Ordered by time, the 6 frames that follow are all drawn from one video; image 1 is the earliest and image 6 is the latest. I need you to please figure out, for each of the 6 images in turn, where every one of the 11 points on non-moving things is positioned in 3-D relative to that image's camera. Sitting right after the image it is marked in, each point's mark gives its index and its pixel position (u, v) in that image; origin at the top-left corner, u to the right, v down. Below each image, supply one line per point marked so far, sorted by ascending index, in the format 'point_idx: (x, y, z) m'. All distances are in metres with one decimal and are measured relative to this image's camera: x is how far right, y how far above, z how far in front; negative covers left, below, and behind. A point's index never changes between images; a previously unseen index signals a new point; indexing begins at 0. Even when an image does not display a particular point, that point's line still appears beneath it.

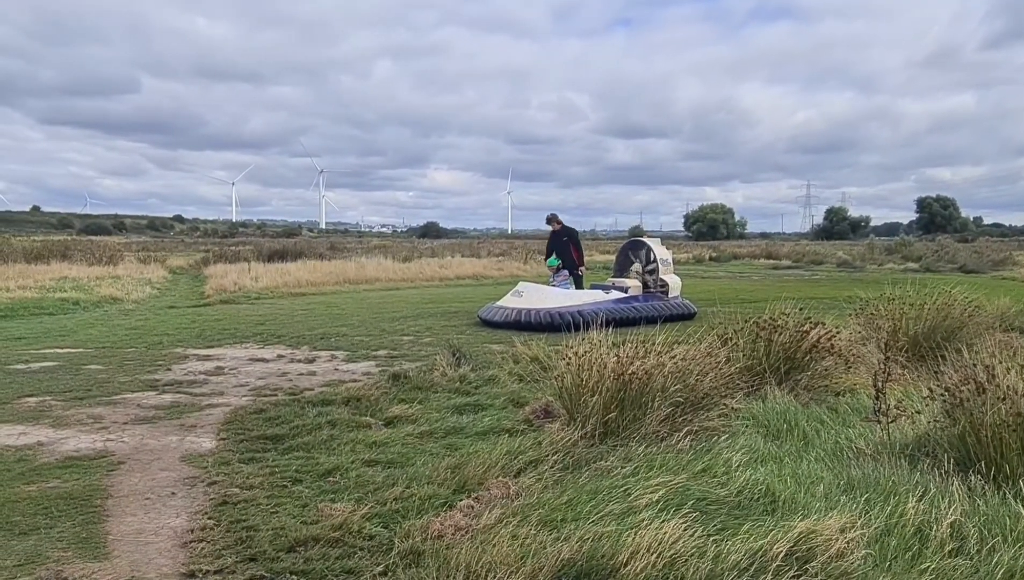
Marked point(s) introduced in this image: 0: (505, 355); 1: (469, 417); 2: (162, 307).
0: (0.0, -0.7, +8.0) m
1: (-0.3, -0.9, +5.5) m
2: (-6.5, -0.3, +14.2) m
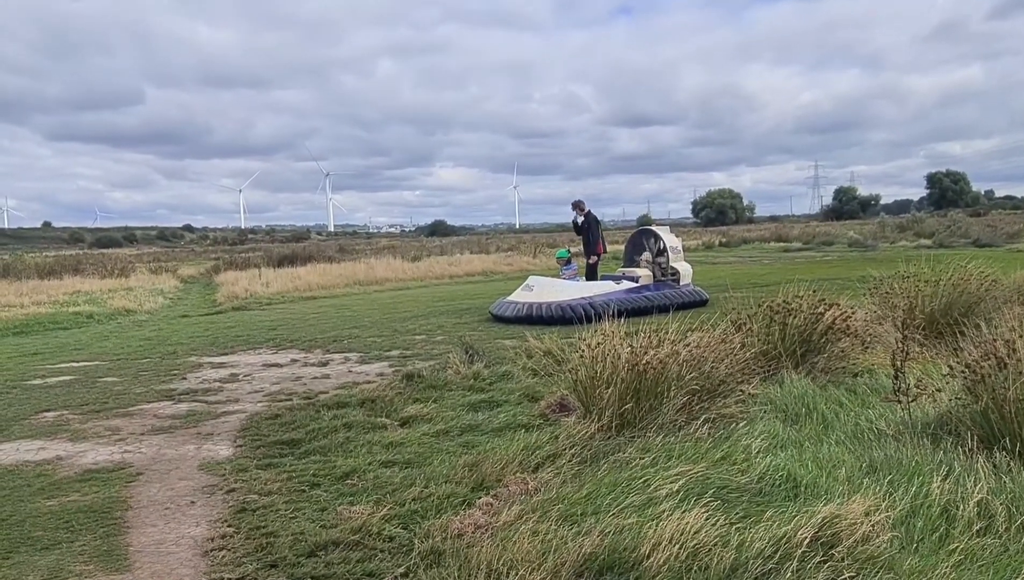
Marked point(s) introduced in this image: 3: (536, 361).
0: (+0.1, -0.7, +8.0) m
1: (-0.2, -0.9, +5.4) m
2: (-6.3, -0.5, +14.3) m
3: (+0.2, -0.7, +7.2) m
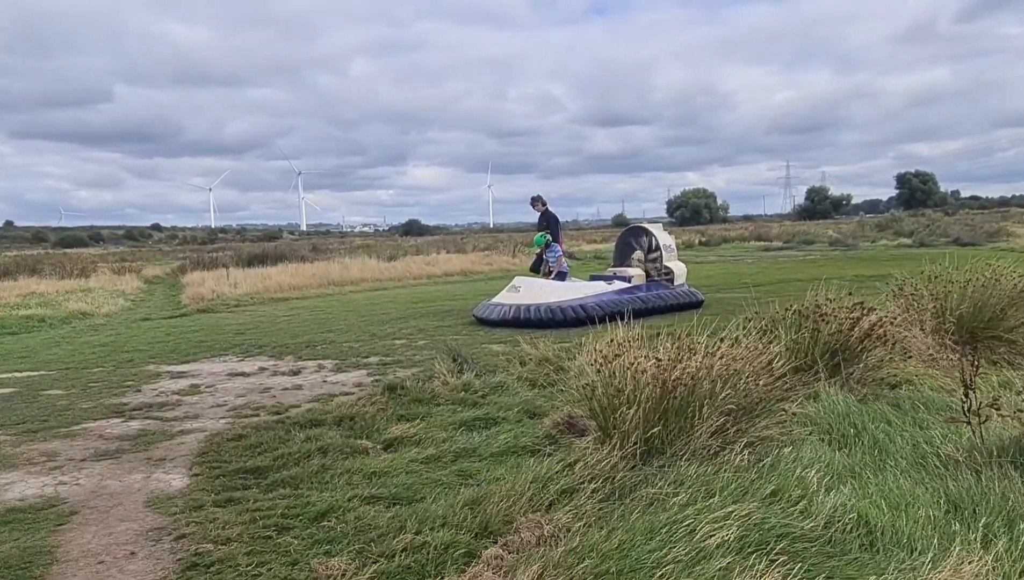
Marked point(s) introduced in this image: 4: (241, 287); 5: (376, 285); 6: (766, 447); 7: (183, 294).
0: (0.0, -0.7, +7.3) m
1: (-0.2, -0.9, +4.7) m
2: (-6.6, -0.5, +13.4) m
3: (+0.2, -0.7, +6.5) m
4: (-5.9, +0.1, +16.7) m
5: (-3.1, +0.1, +17.5) m
6: (+1.3, -0.8, +3.8) m
7: (-7.3, -0.1, +16.9) m
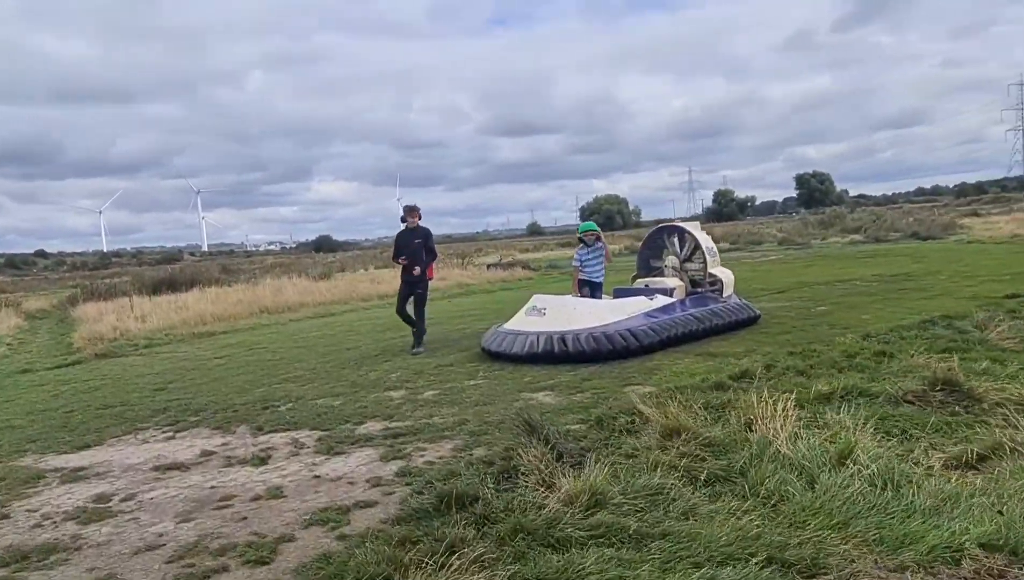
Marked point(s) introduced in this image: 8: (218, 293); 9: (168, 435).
0: (+0.7, -0.9, +4.8) m
1: (+0.7, -1.1, +2.2) m
2: (-6.7, -1.1, +10.1) m
3: (+0.9, -0.9, +4.0) m
4: (-6.4, -0.5, +13.5) m
5: (-3.7, -0.4, +14.6) m
6: (+2.3, -0.9, +1.5) m
7: (-7.8, -0.8, +13.5) m
8: (-7.0, -0.1, +18.1) m
9: (-2.8, -1.2, +6.2) m
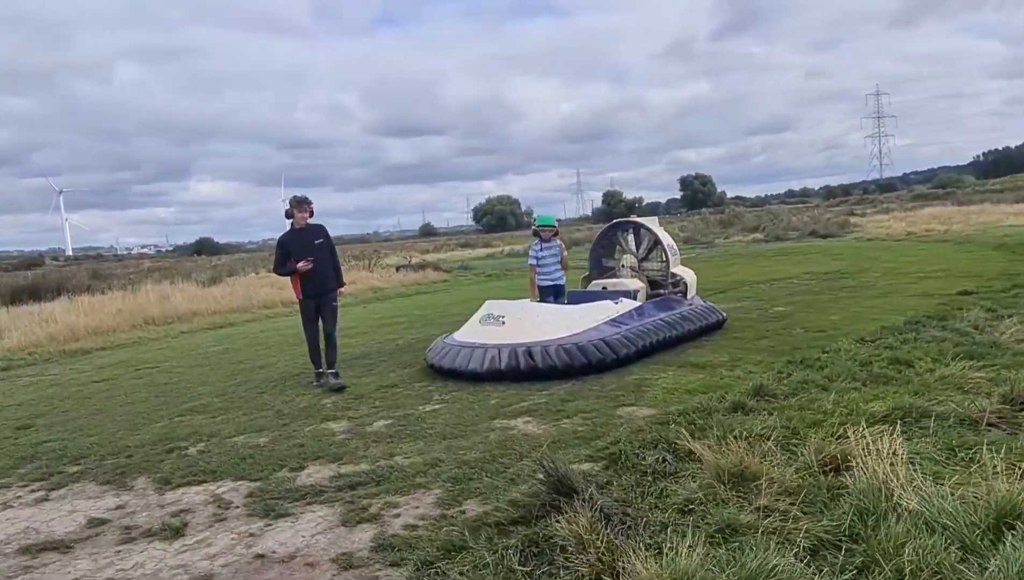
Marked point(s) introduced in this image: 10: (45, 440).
0: (+0.7, -0.9, +3.8) m
1: (+1.1, -1.1, +1.3) m
2: (-7.3, -1.3, +8.0) m
3: (+1.0, -0.9, +3.1) m
4: (-7.5, -0.7, +11.4) m
5: (-5.0, -0.5, +12.9) m
6: (+2.8, -0.9, +0.8) m
7: (-8.9, -1.0, +11.3) m
8: (-8.8, -0.2, +15.9) m
9: (-2.9, -1.3, +4.7) m
10: (-3.7, -1.2, +5.9) m
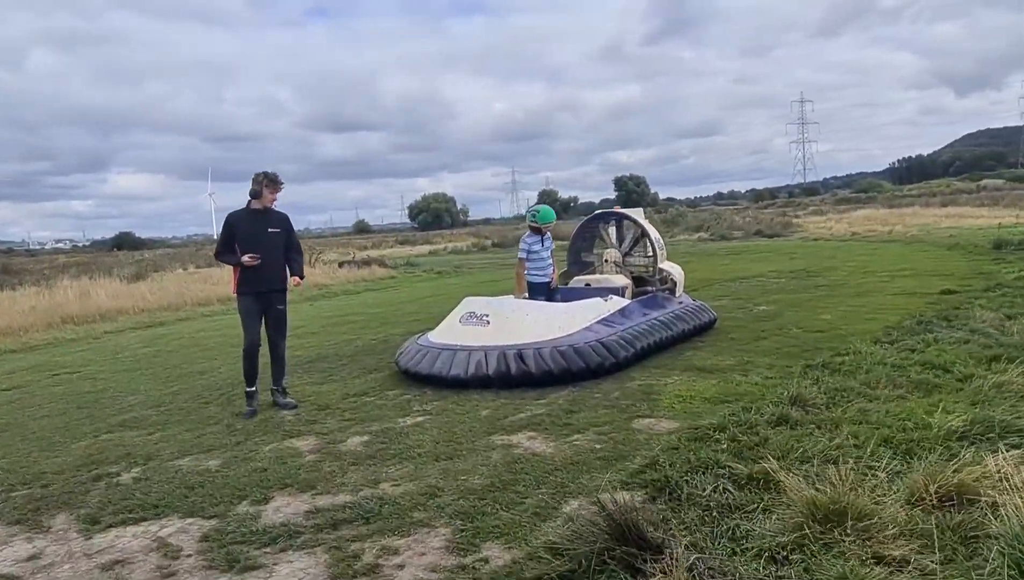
0: (+0.8, -0.9, +3.1) m
1: (+1.5, -1.1, +0.6) m
2: (-7.5, -1.2, +6.6) m
3: (+1.2, -0.9, +2.4) m
4: (-8.0, -0.6, +10.0) m
5: (-5.6, -0.4, +11.6) m
6: (+3.2, -0.9, +0.3) m
7: (-9.4, -0.9, +9.7) m
8: (-9.6, -0.2, +14.3) m
9: (-2.8, -1.2, +3.7) m
10: (-3.7, -1.1, +4.9) m
